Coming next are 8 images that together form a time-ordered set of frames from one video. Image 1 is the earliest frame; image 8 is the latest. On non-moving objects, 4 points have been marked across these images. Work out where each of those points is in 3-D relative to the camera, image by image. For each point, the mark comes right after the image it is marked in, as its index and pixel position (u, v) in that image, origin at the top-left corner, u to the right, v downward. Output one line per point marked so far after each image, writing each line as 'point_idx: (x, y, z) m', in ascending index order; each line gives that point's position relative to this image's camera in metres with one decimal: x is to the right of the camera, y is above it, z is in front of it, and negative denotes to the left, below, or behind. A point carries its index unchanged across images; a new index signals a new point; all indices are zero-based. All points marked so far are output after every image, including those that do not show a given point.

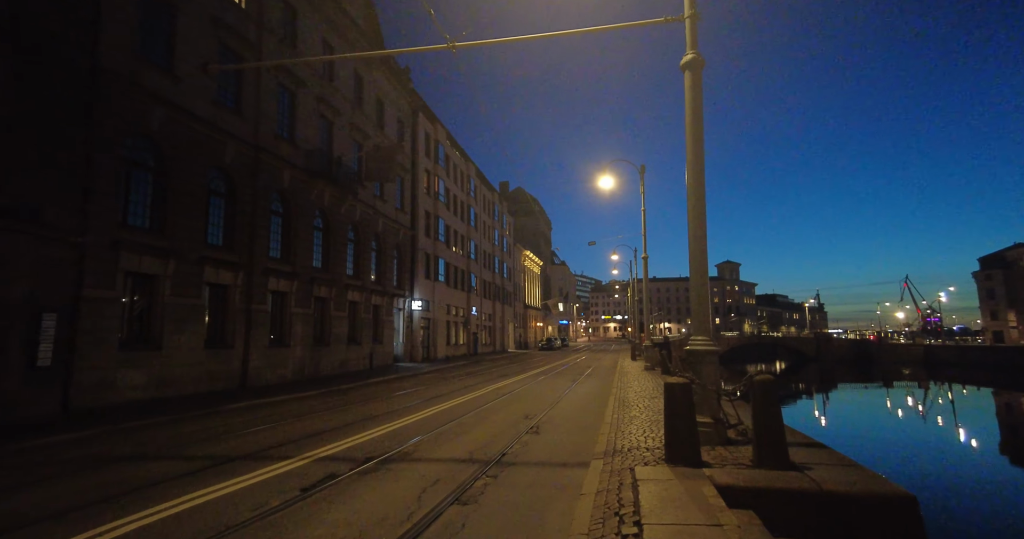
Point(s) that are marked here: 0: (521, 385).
0: (+0.3, -4.5, +19.8) m
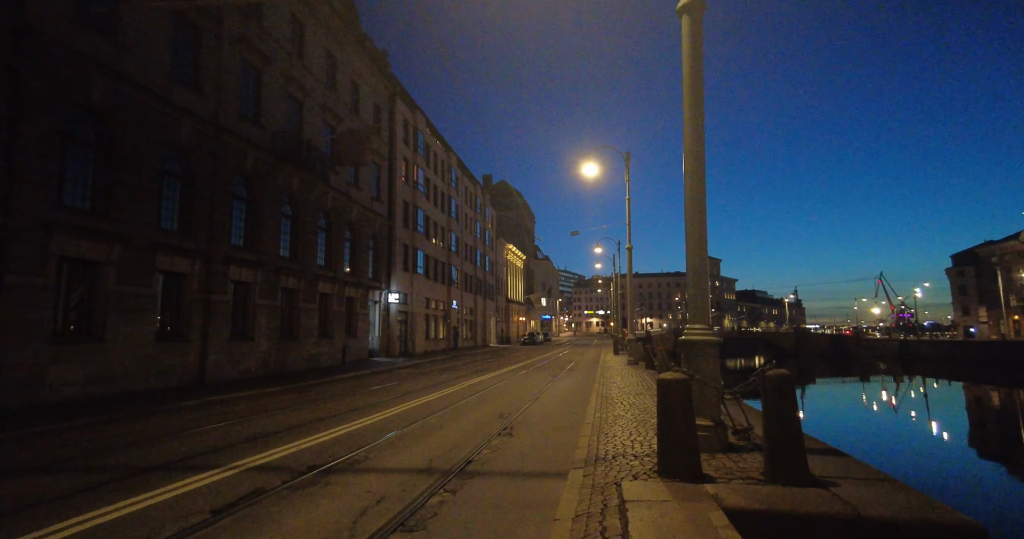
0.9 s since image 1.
0: (-0.6, -4.1, +18.9) m
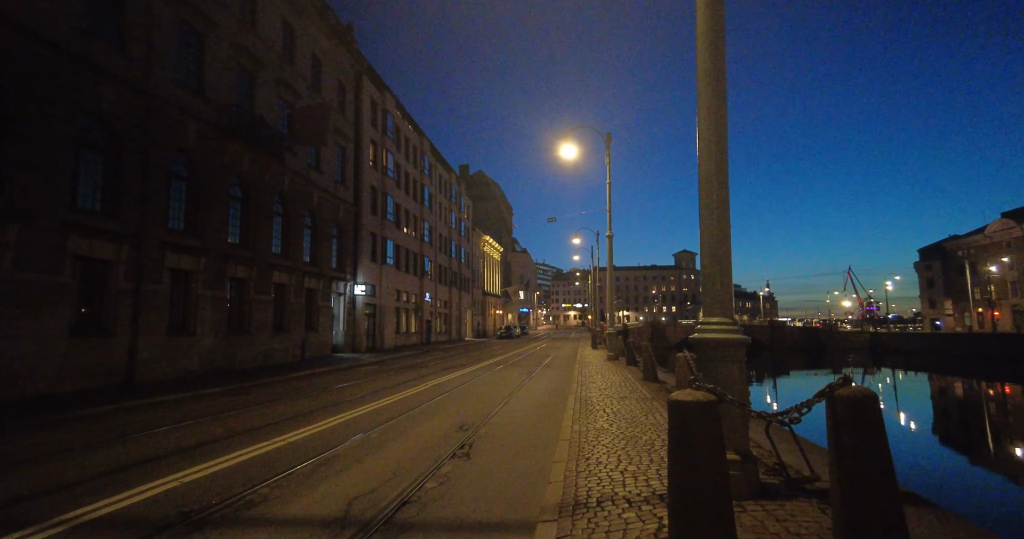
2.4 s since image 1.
0: (-1.5, -3.7, +17.4) m
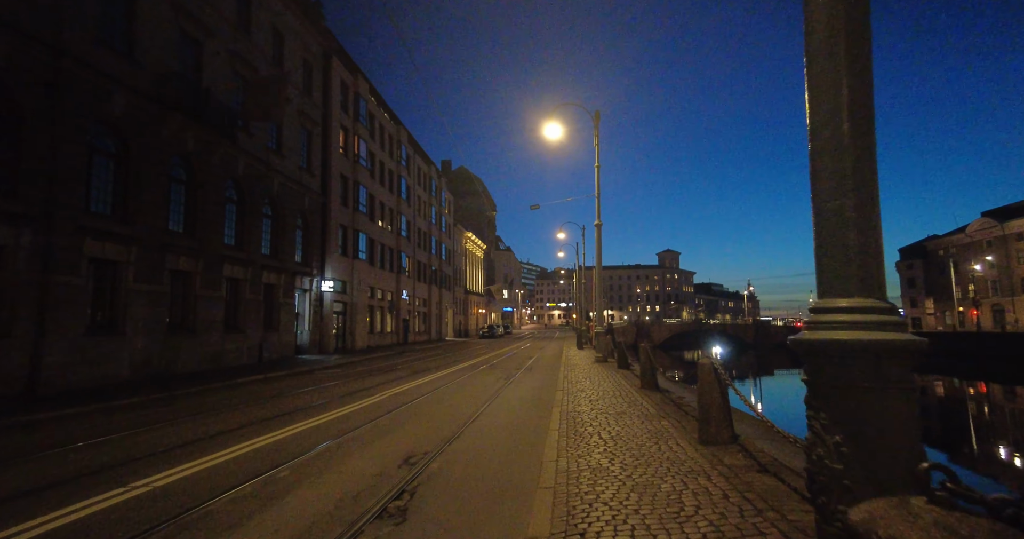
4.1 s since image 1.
0: (-2.2, -3.4, +15.3) m
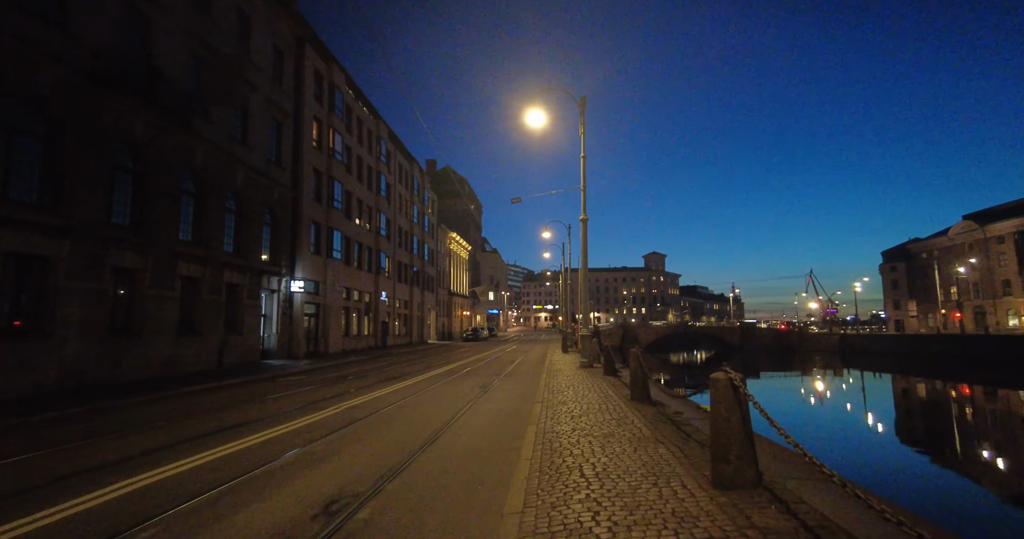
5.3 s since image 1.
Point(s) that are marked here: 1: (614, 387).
0: (-2.9, -3.4, +13.9) m
1: (+2.4, -2.7, +11.7) m
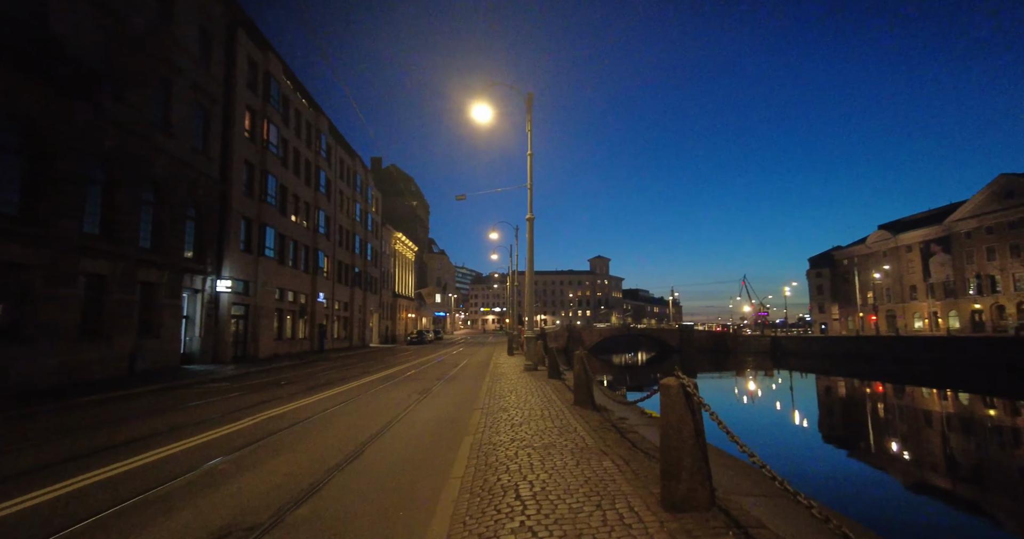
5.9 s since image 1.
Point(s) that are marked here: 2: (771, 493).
0: (-4.4, -3.3, +13.0) m
1: (+1.0, -2.7, +11.3) m
2: (+2.4, -2.1, +4.9) m
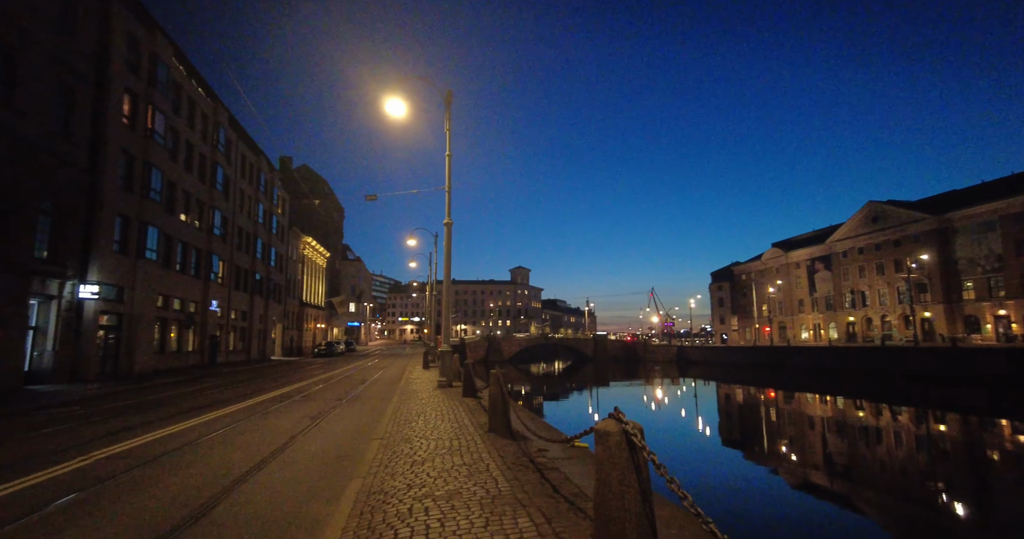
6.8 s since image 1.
0: (-6.4, -3.4, +11.1) m
1: (-0.8, -2.9, +10.3) m
2: (+1.6, -2.2, +4.2) m
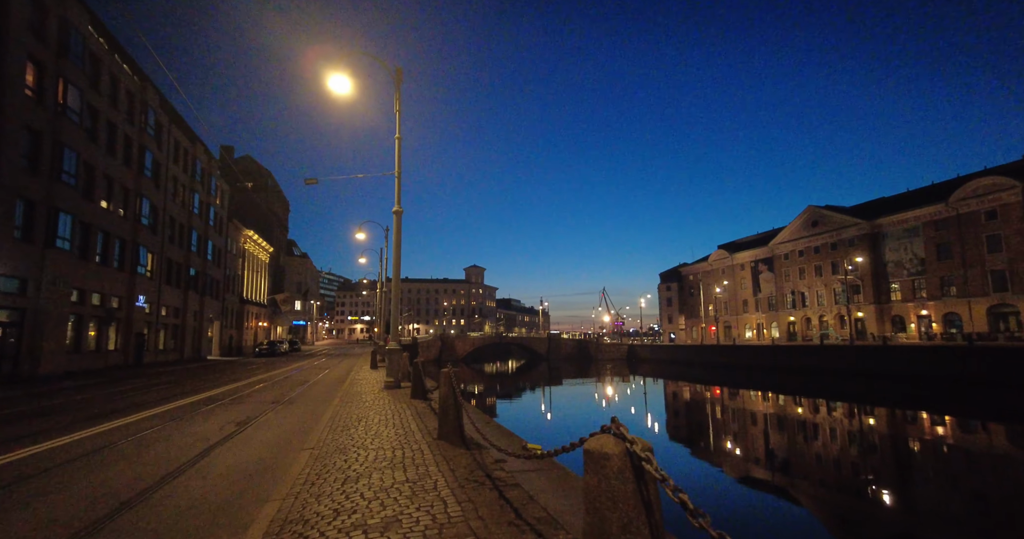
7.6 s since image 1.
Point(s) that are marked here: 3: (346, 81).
0: (-7.3, -3.1, +9.7) m
1: (-1.7, -2.7, +9.4) m
2: (+1.3, -2.0, +3.5) m
3: (-4.4, +5.0, +13.7) m
